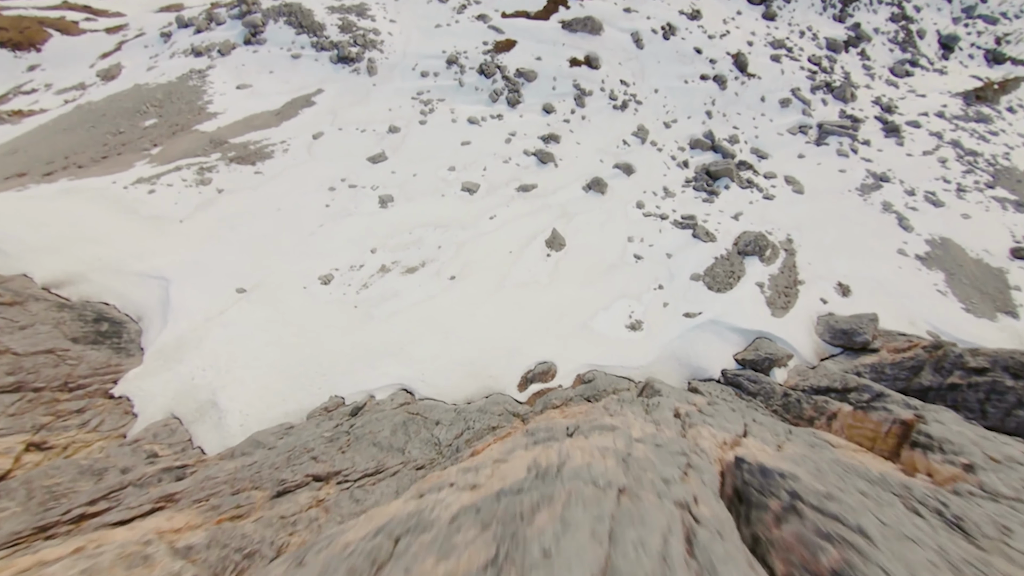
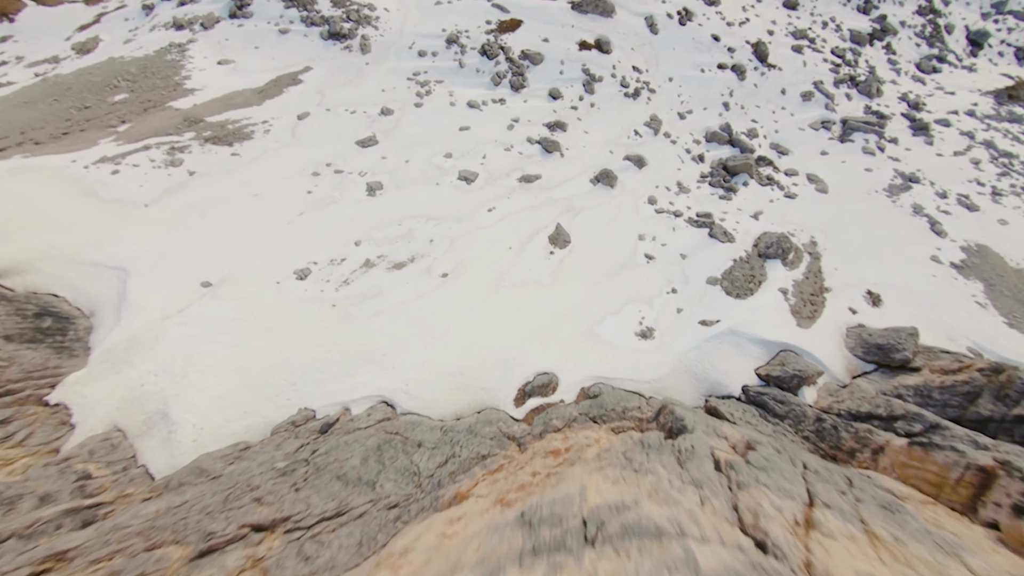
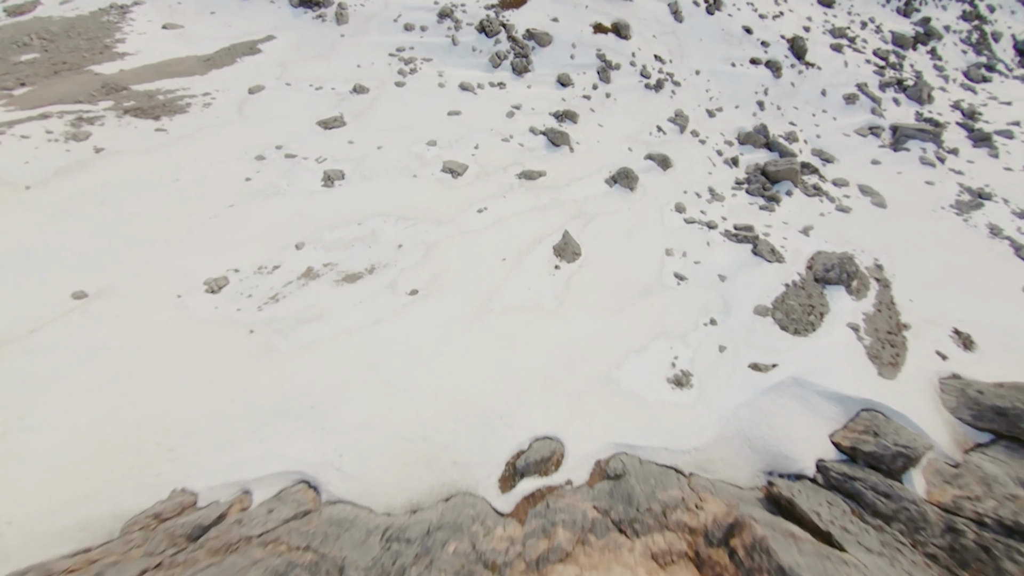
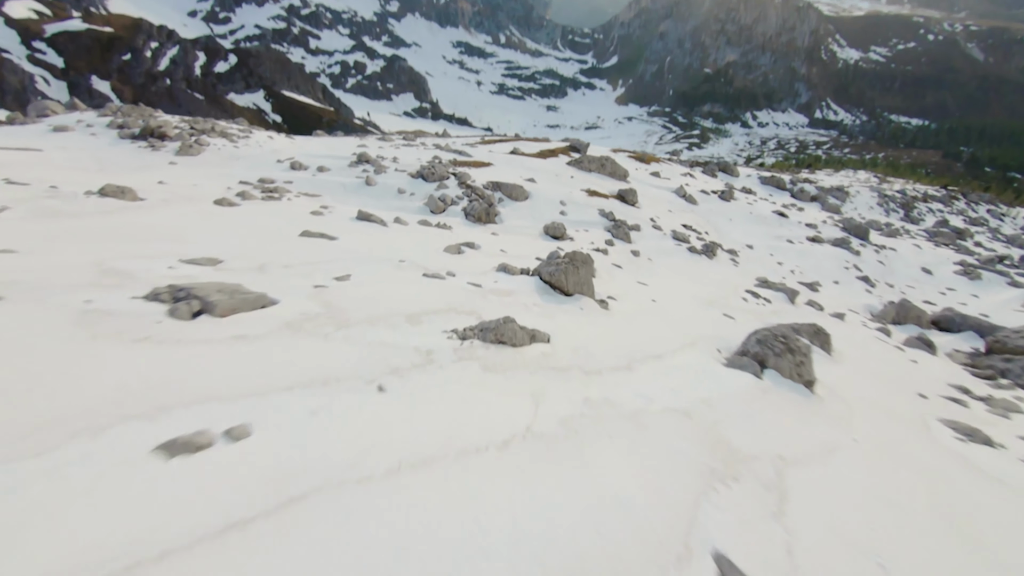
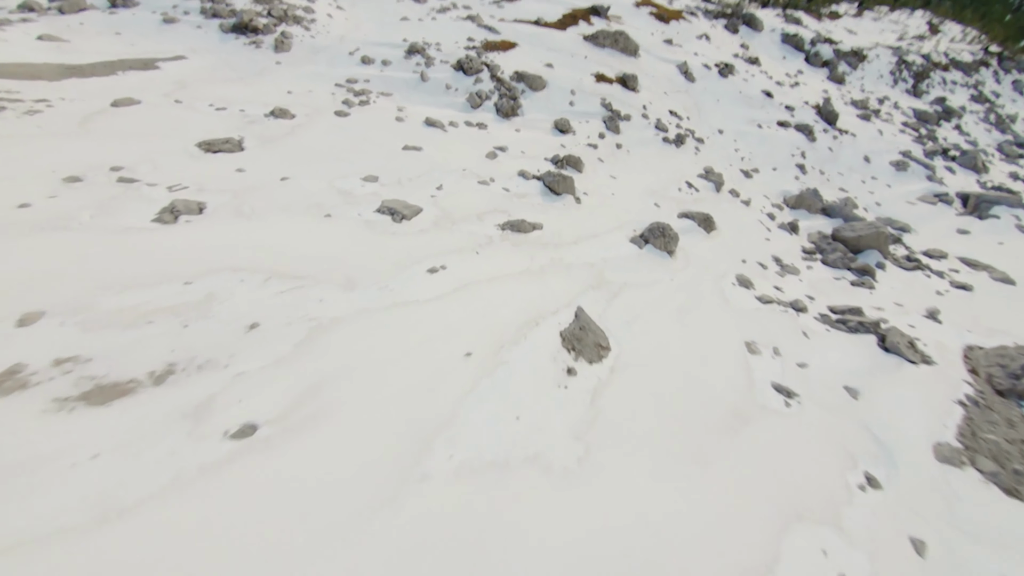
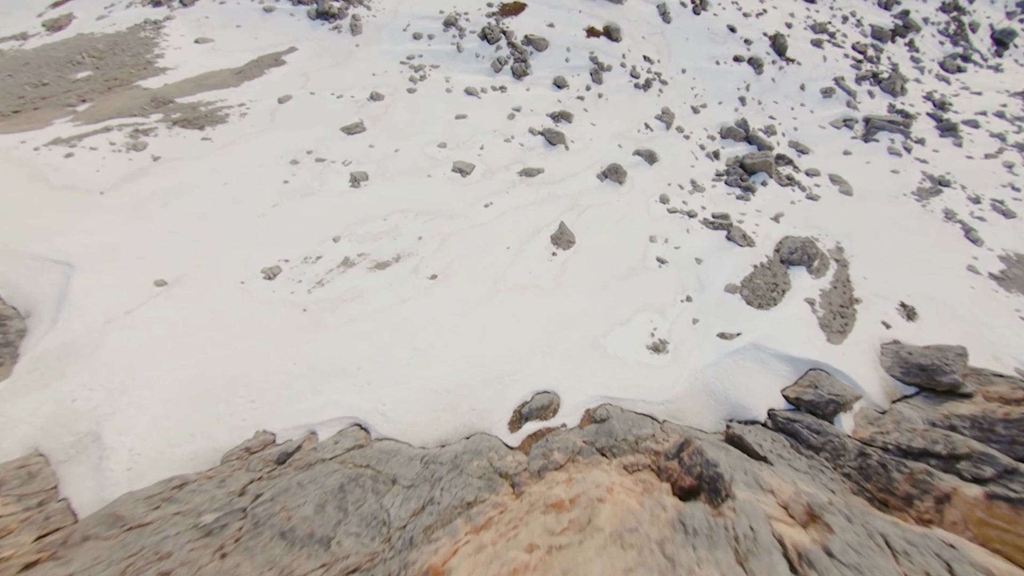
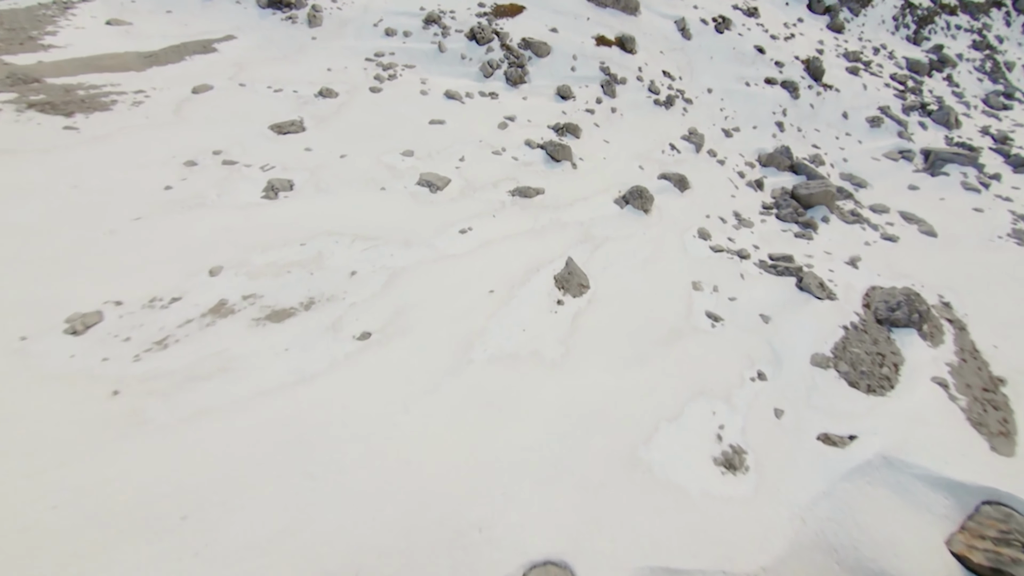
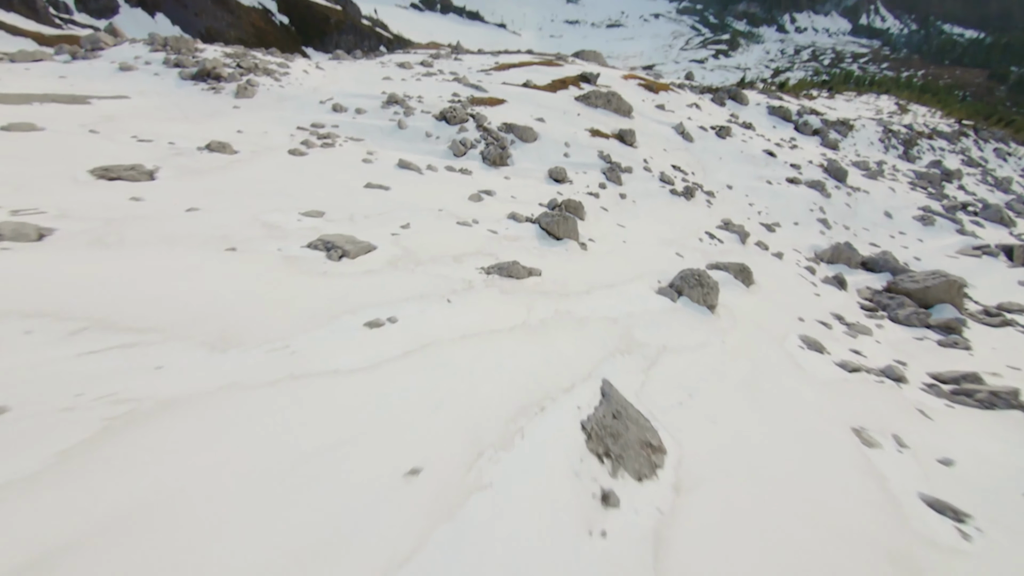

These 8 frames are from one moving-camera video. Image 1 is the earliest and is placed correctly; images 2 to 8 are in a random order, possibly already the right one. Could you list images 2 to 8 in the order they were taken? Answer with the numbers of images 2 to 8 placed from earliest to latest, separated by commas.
2, 6, 3, 7, 5, 8, 4
